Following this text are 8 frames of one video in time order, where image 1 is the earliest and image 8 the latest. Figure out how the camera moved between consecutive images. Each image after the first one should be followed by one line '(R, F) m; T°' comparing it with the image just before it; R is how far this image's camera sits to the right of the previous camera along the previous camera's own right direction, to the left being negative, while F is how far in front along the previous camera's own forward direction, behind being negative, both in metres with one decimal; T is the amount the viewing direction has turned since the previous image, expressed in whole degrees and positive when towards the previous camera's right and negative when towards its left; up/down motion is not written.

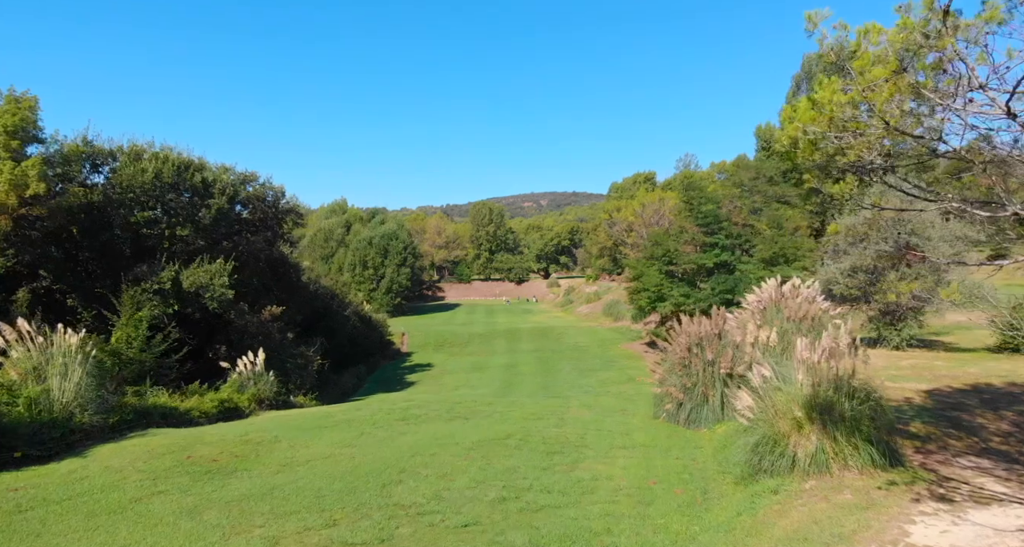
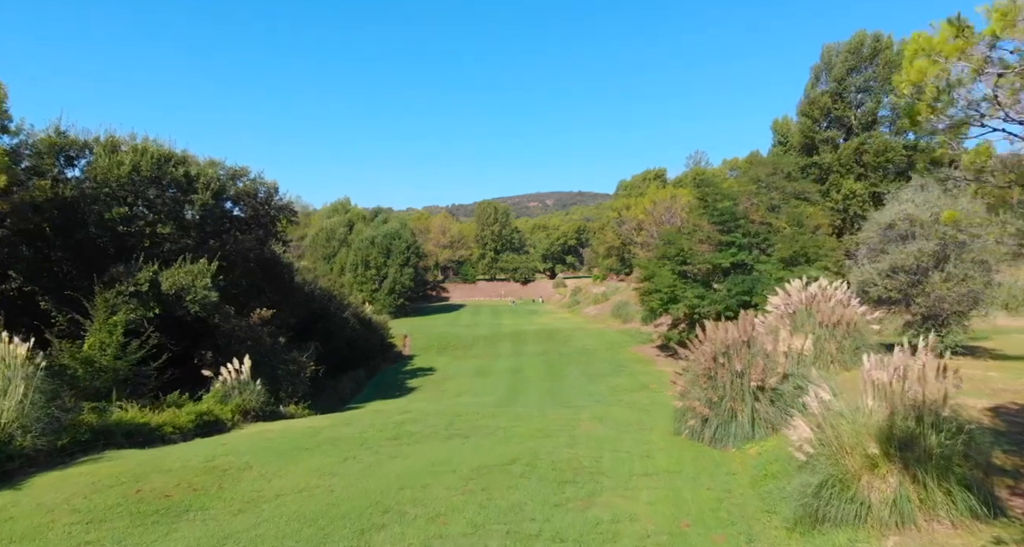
(0.0, +1.4) m; 0°
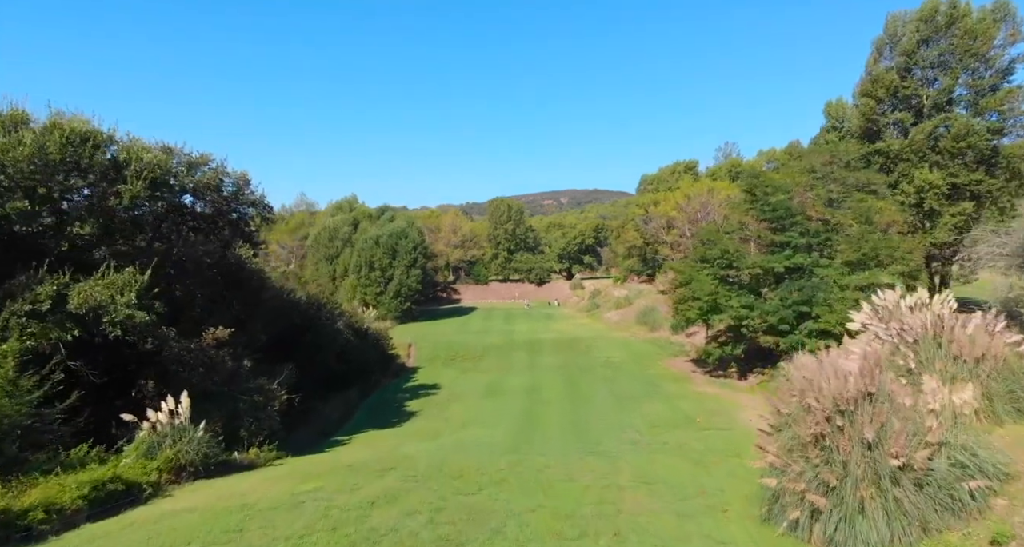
(0.0, +3.9) m; -1°
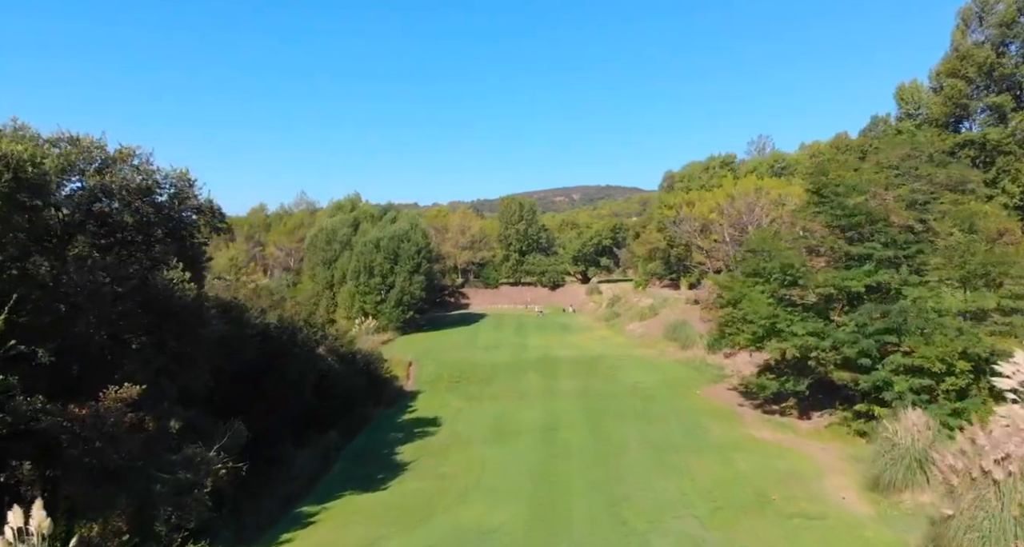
(-0.1, +4.3) m; -1°
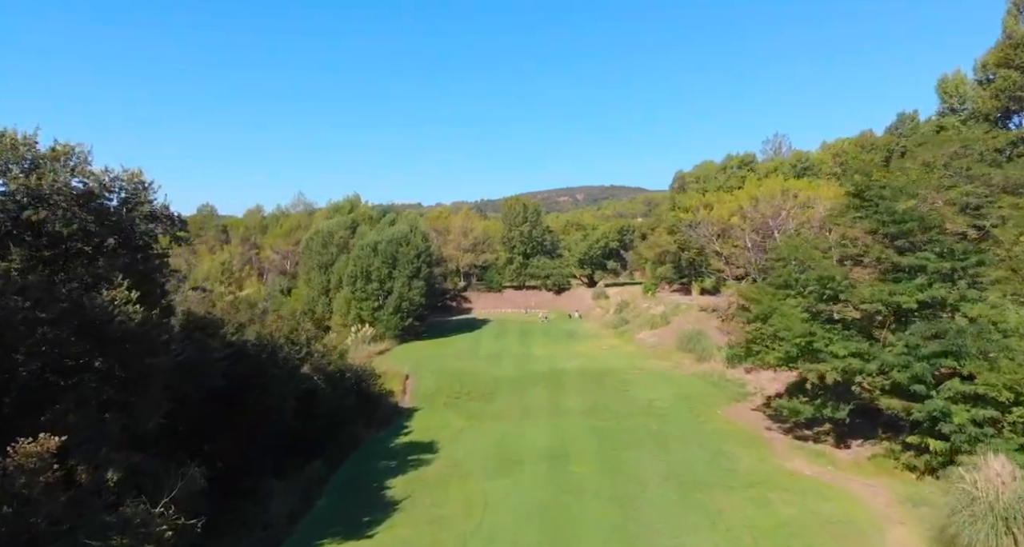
(0.0, +2.2) m; 0°
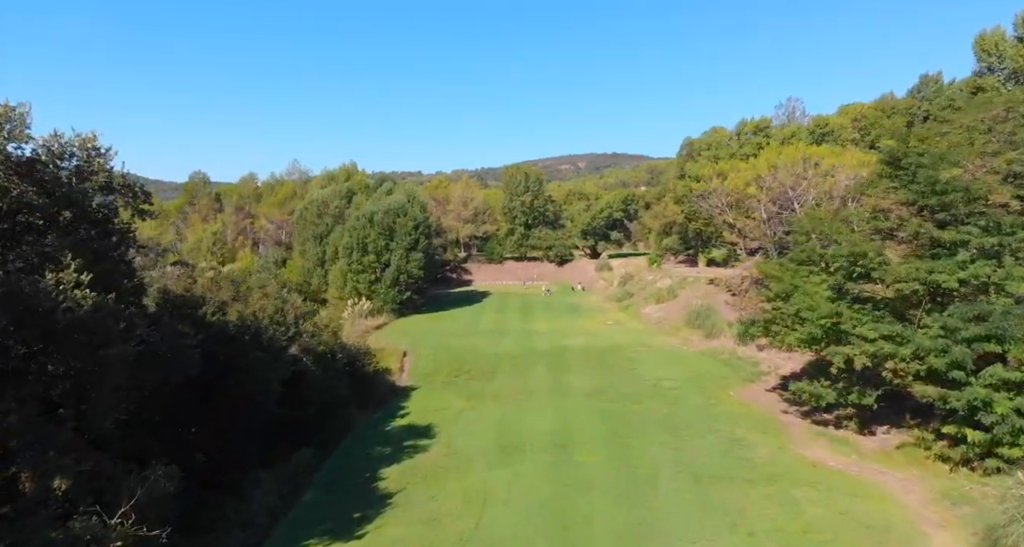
(0.0, +1.4) m; 0°
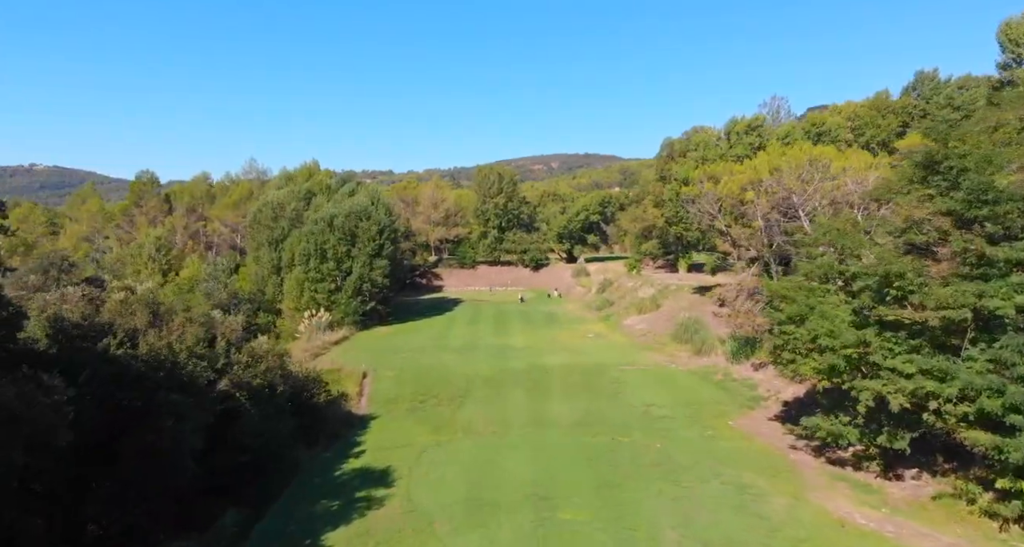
(+0.1, +2.8) m; +2°
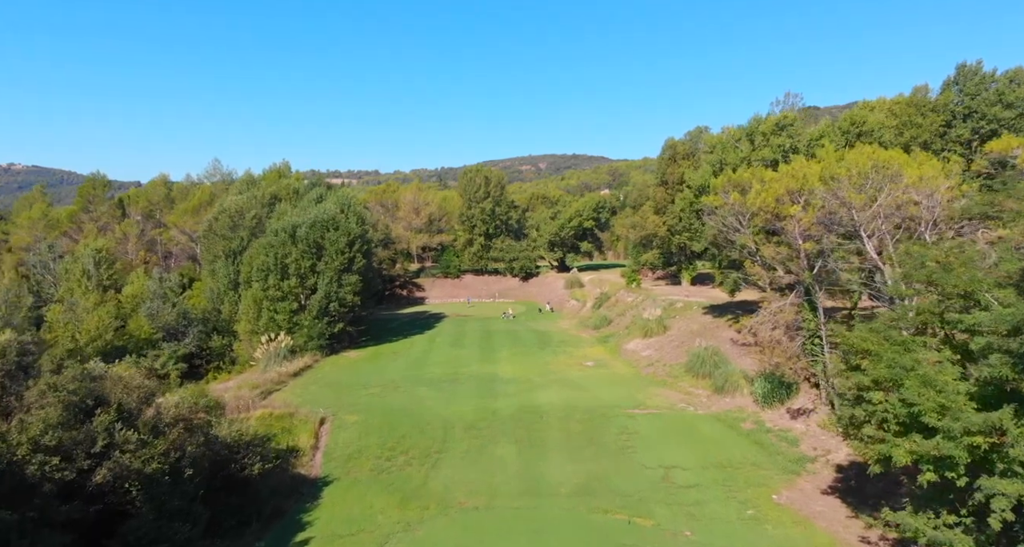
(0.0, +4.4) m; +1°
